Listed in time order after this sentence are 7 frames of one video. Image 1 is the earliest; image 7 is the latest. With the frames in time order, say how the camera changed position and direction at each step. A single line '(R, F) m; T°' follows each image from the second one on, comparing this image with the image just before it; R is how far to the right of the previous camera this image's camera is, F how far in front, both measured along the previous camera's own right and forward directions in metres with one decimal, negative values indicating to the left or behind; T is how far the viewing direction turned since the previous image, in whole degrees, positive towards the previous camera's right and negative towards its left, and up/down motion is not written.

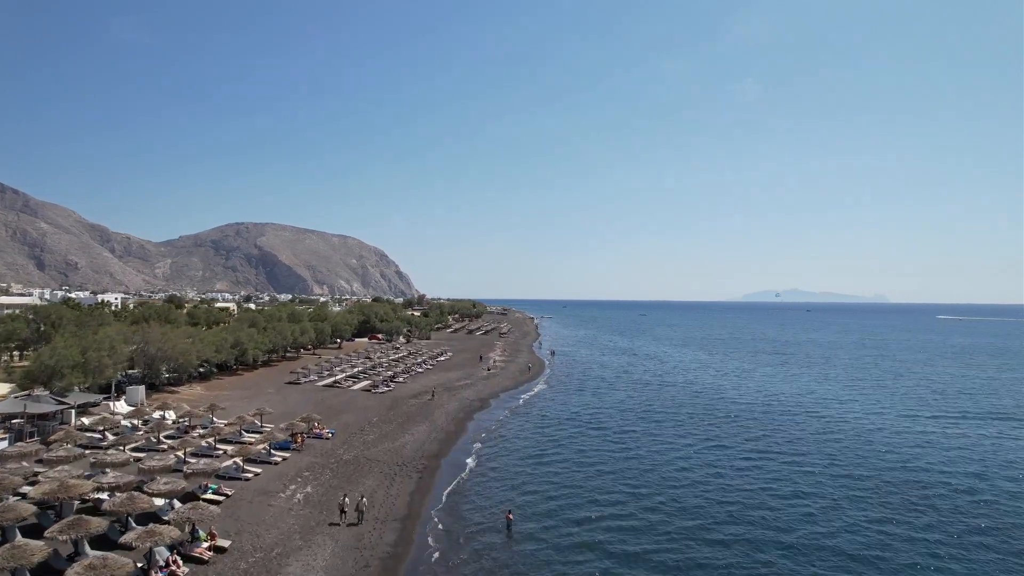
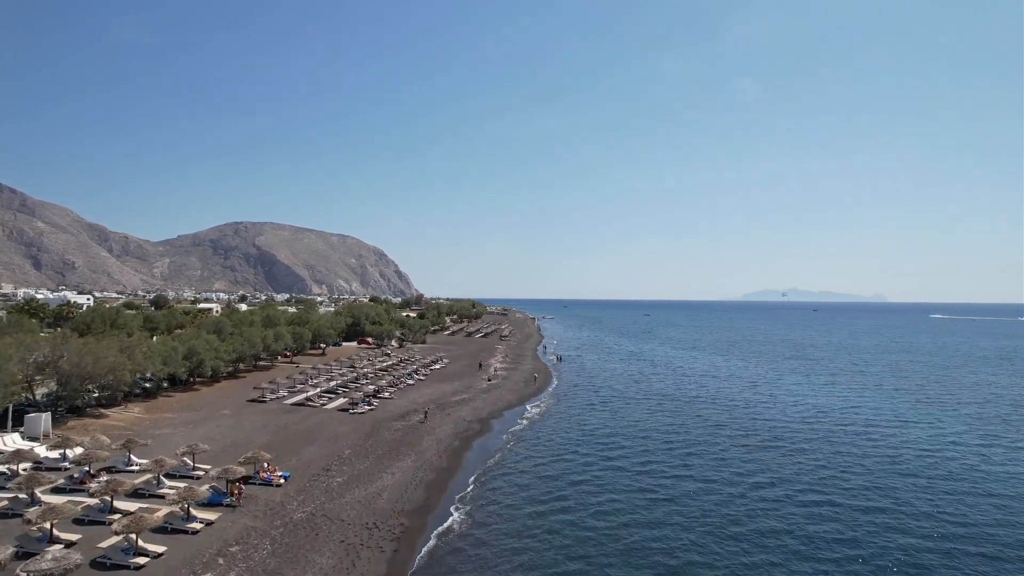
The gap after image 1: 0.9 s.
(-0.3, +6.5) m; 0°
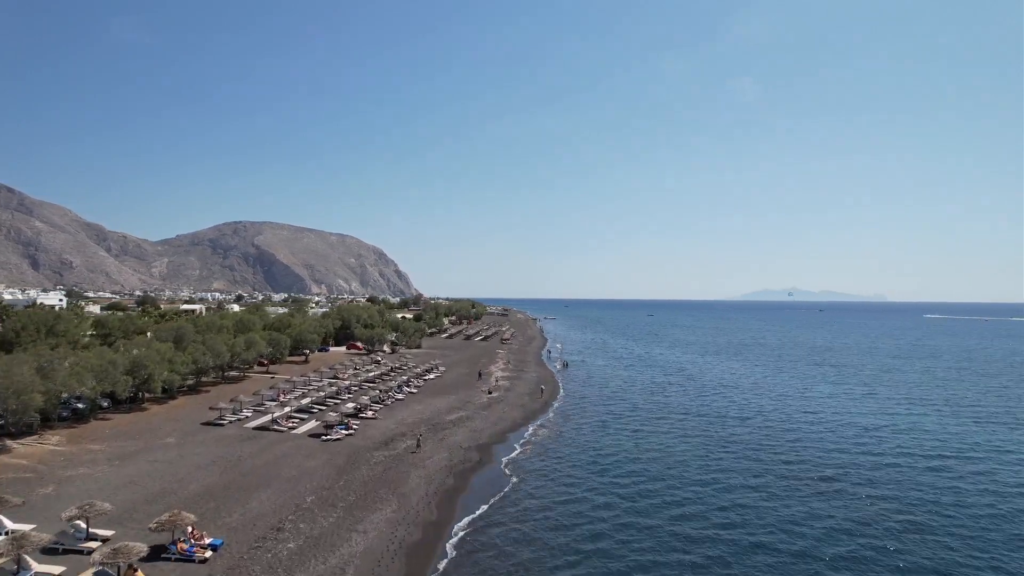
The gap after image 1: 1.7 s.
(-0.2, +5.6) m; 0°
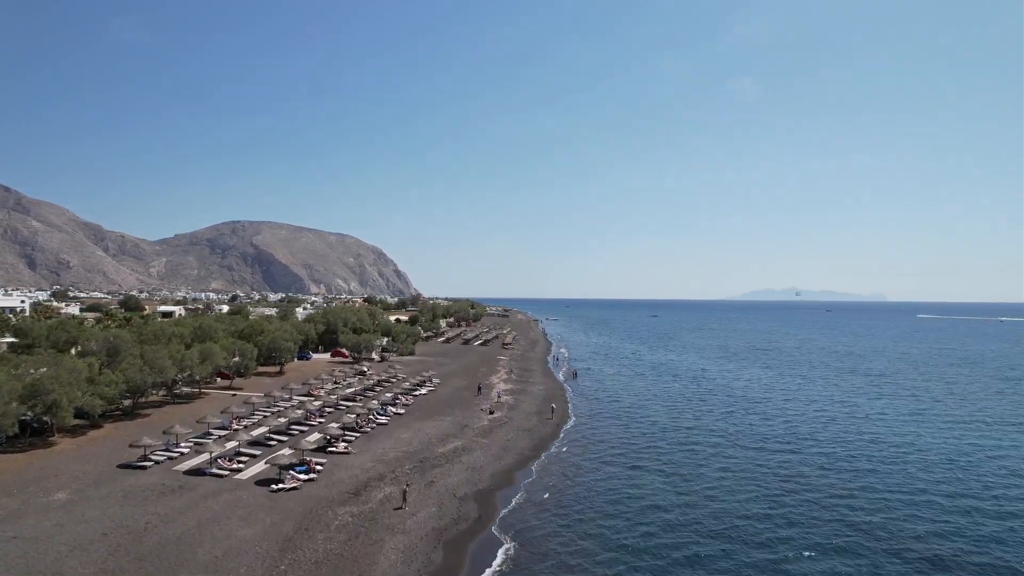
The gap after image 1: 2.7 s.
(-0.3, +6.6) m; 0°
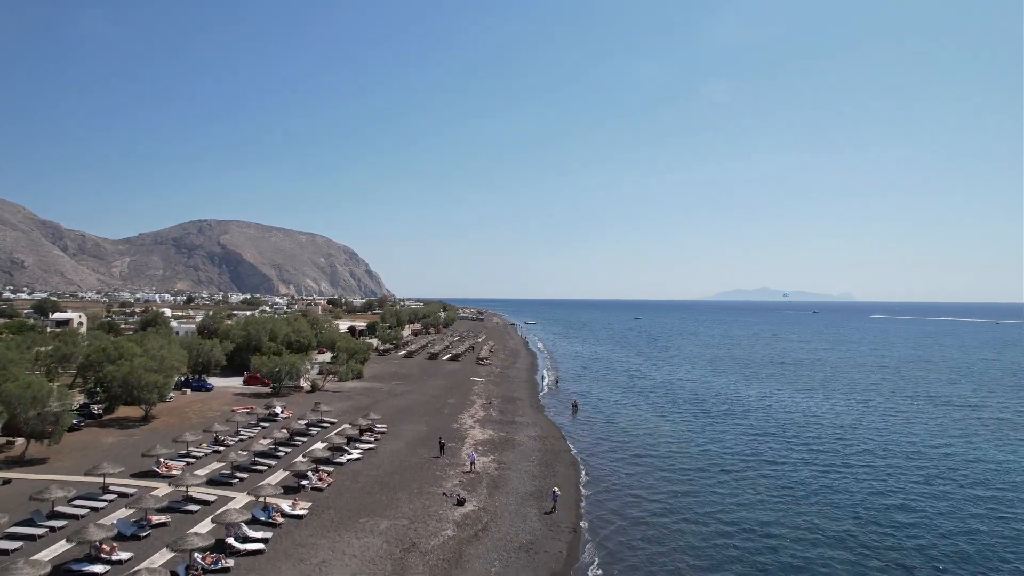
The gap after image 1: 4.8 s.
(-0.3, +15.2) m; +2°
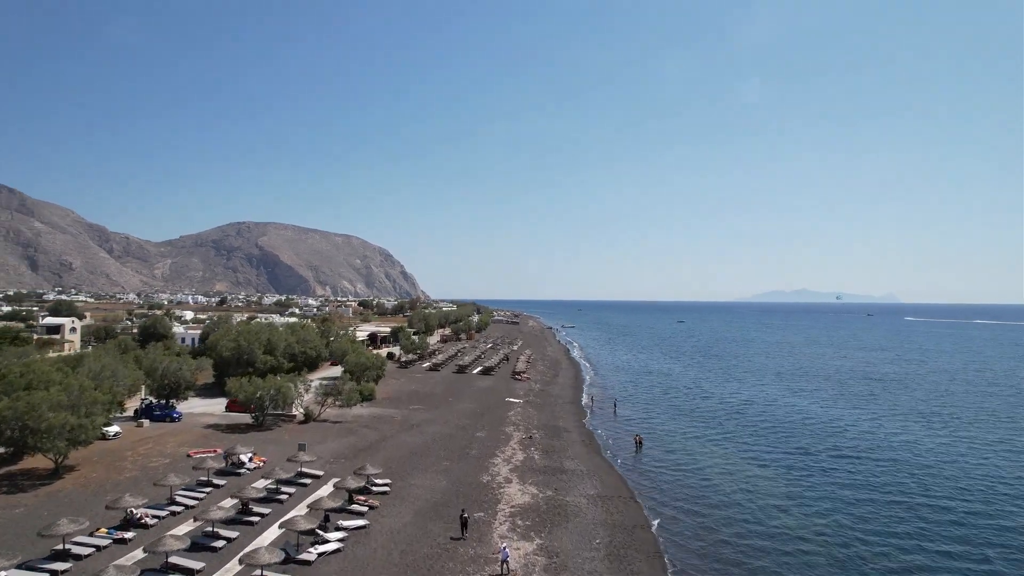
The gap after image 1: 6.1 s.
(-0.6, +9.5) m; -3°
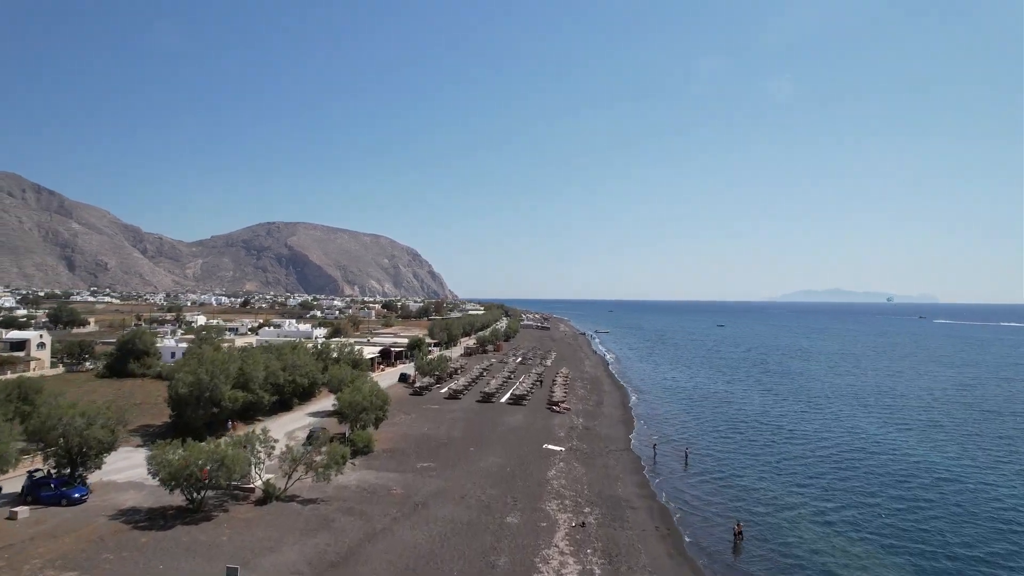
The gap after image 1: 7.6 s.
(-0.6, +10.4) m; -2°
